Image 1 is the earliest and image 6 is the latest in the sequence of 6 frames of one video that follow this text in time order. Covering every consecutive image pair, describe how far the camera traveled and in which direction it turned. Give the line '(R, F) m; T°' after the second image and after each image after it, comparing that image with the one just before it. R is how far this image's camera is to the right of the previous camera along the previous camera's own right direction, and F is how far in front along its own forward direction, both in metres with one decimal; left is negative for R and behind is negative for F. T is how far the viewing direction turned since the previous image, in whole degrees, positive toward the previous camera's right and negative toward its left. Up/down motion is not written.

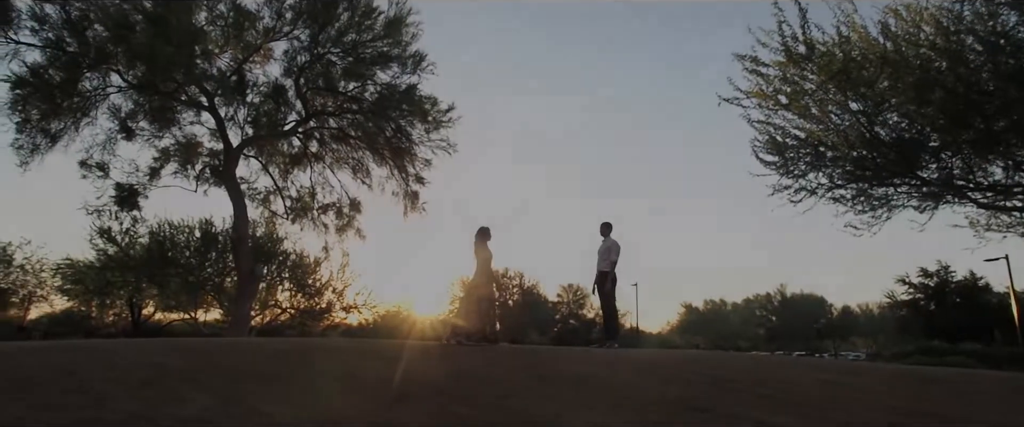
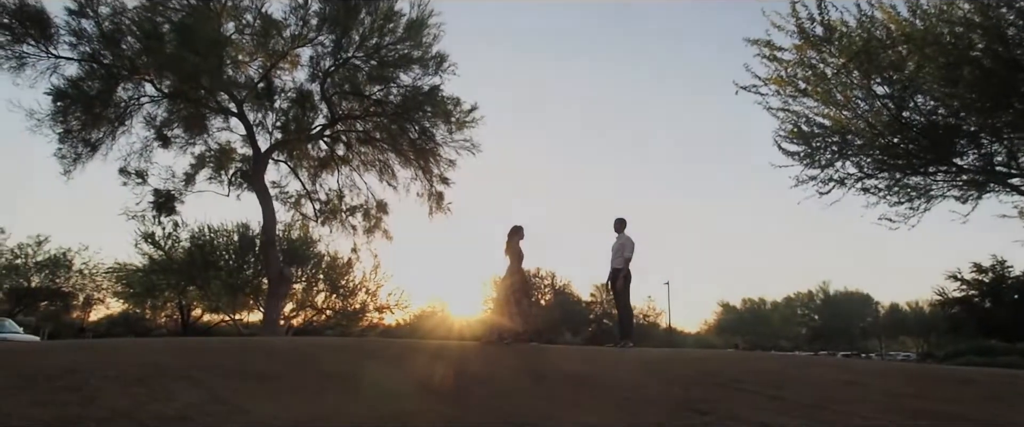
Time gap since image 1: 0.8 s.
(+0.6, -0.1) m; -5°
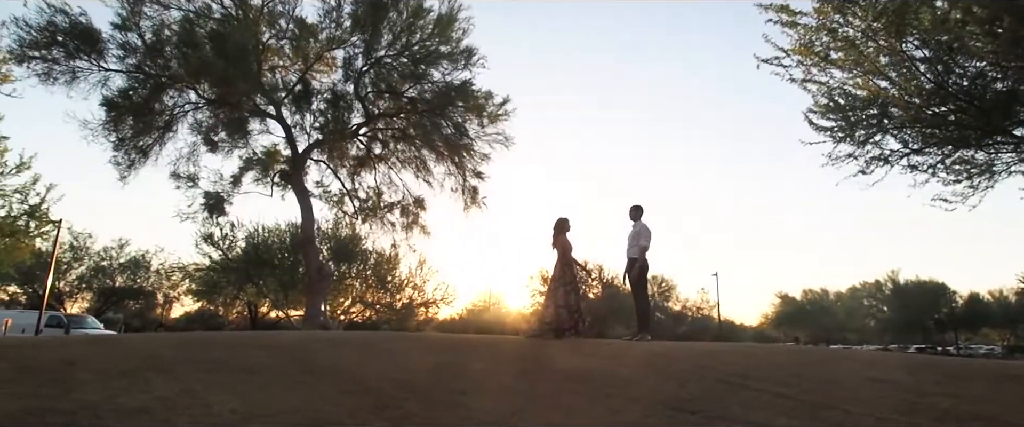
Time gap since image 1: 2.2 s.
(+1.1, 0.0) m; -8°
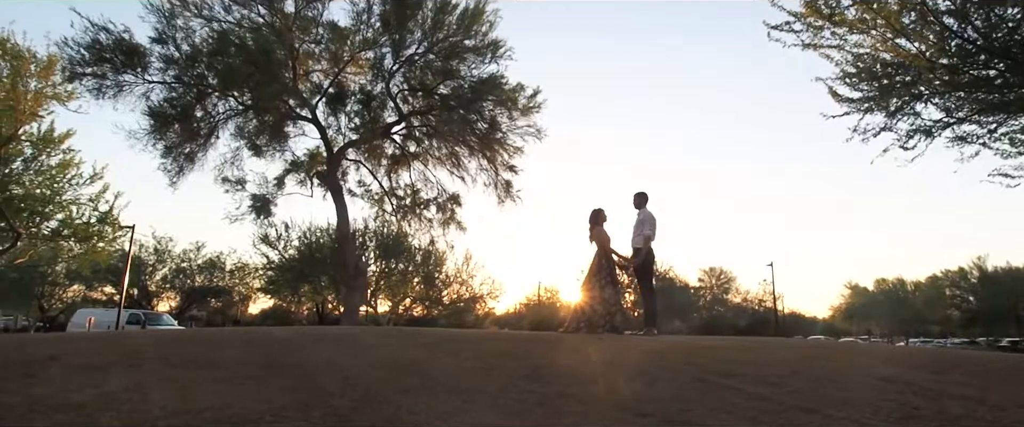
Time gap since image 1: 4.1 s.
(+1.3, +0.3) m; -10°
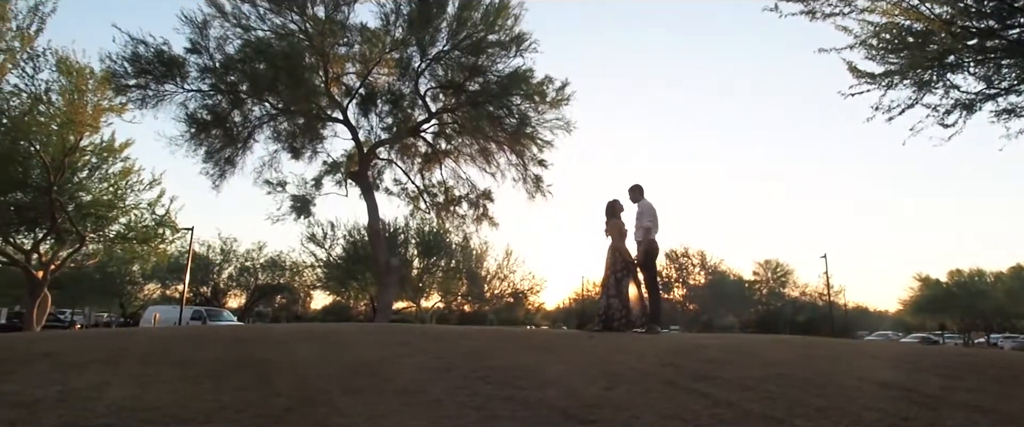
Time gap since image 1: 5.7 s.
(+1.0, +0.2) m; -8°
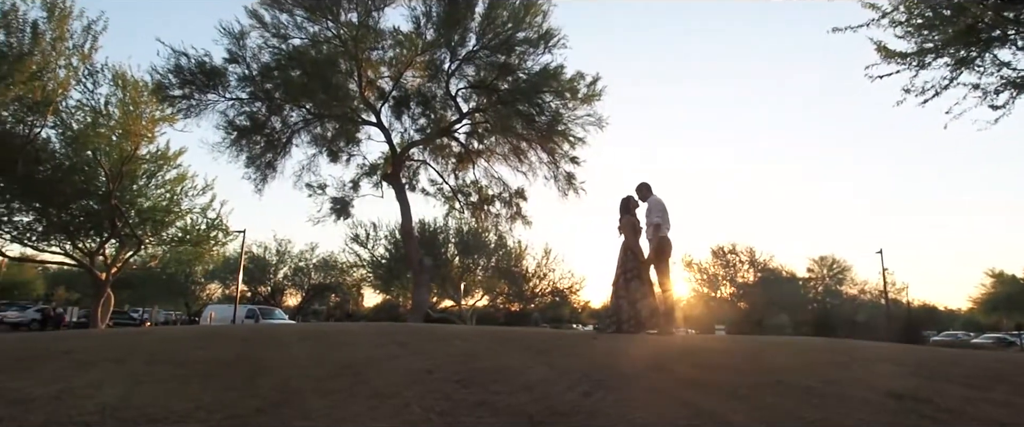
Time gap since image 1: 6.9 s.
(+0.7, +0.1) m; -6°
